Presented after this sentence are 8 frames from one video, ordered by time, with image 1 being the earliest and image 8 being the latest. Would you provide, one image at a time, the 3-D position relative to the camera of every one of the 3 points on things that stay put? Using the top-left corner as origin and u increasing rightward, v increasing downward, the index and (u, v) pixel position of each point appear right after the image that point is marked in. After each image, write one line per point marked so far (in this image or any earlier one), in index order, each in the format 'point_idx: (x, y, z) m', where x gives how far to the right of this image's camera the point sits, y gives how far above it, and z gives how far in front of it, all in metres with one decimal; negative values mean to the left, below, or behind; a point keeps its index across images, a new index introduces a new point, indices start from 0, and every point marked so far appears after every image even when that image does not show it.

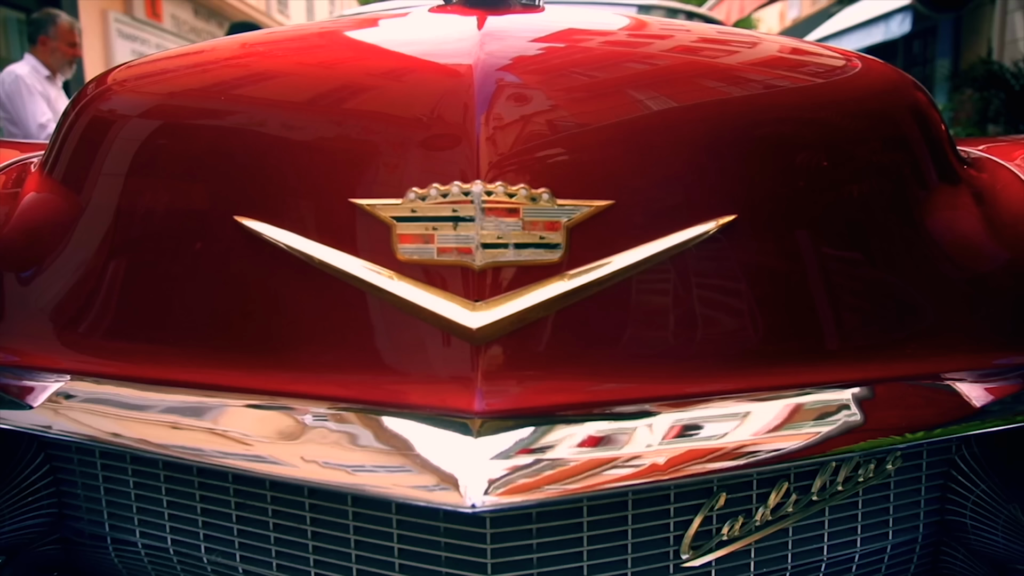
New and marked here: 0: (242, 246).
0: (-0.3, +0.1, +1.0) m
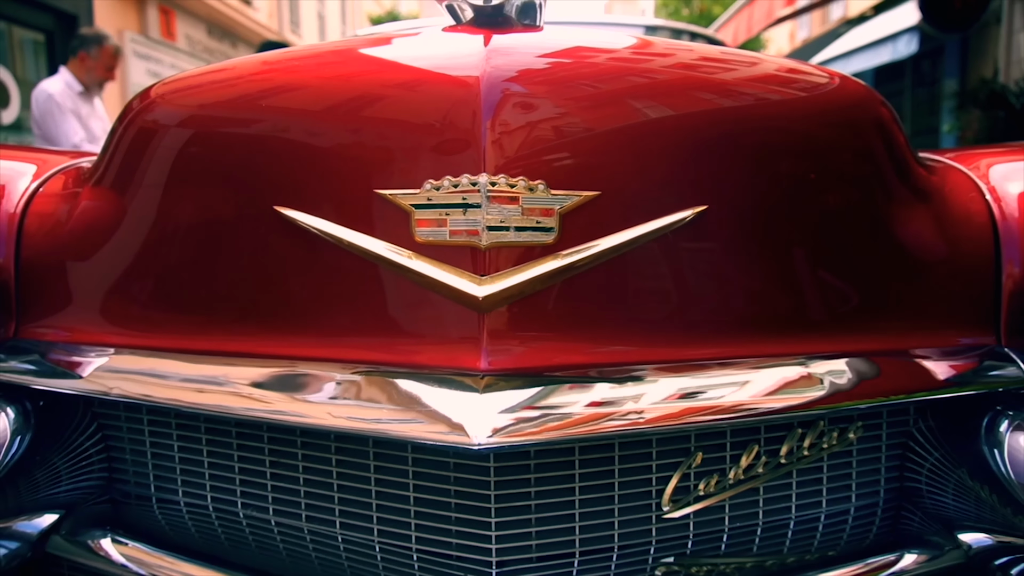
0: (-0.3, +0.1, +1.1) m
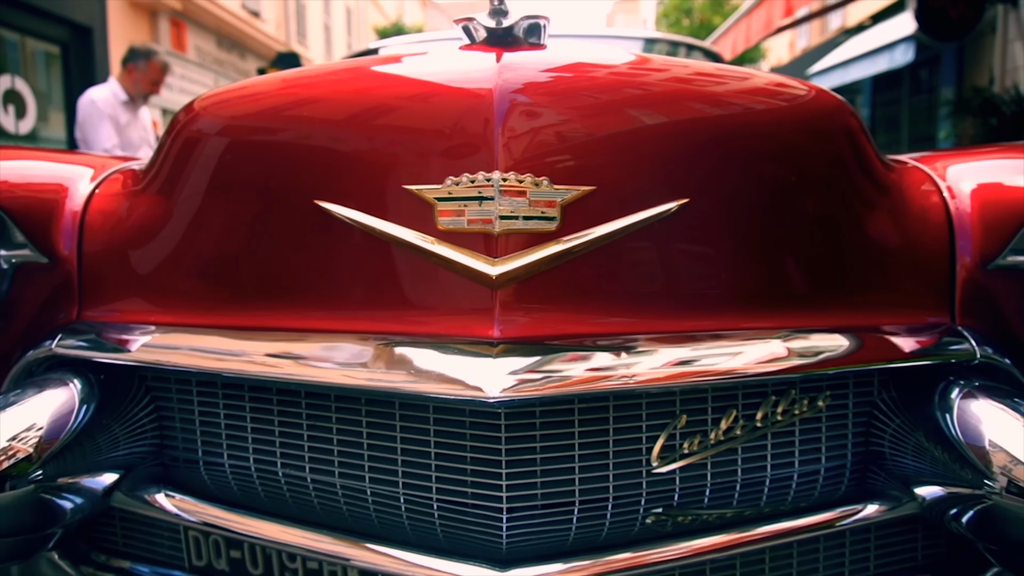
0: (-0.3, +0.1, +1.3) m
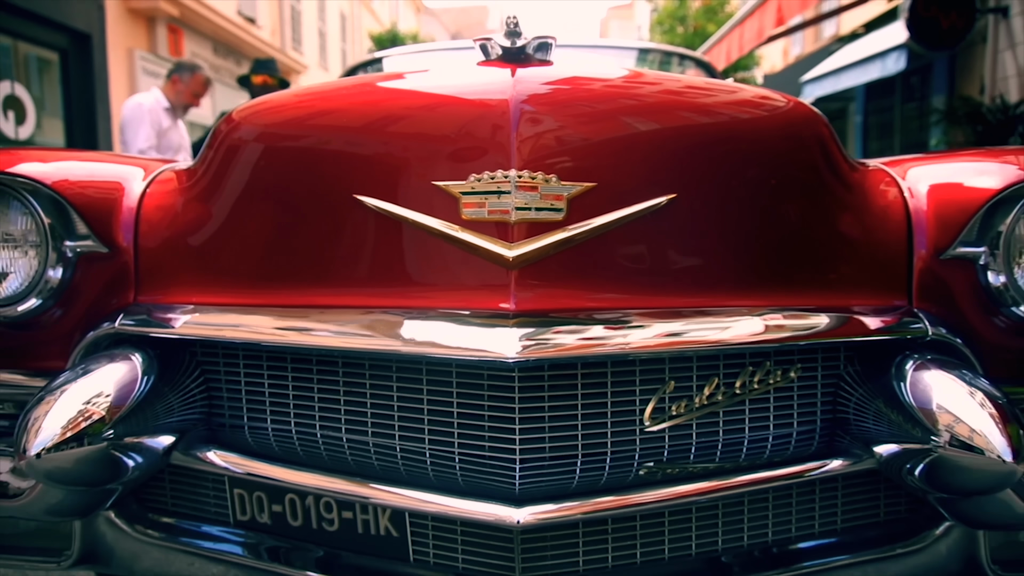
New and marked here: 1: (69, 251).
0: (-0.3, +0.1, +1.5) m
1: (-0.8, +0.1, +1.5) m
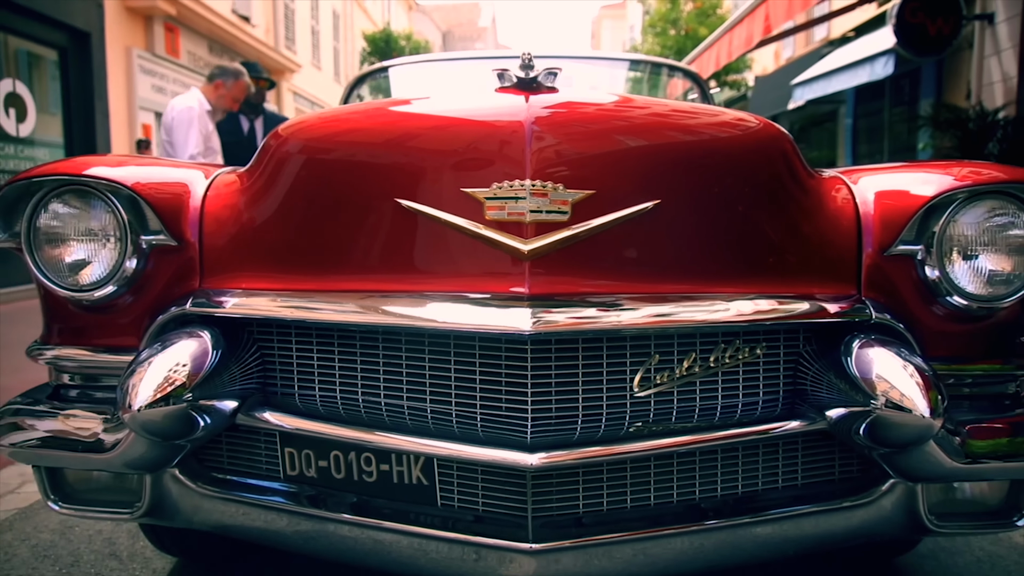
0: (-0.2, +0.1, +1.7) m
1: (-0.8, +0.1, +1.8) m
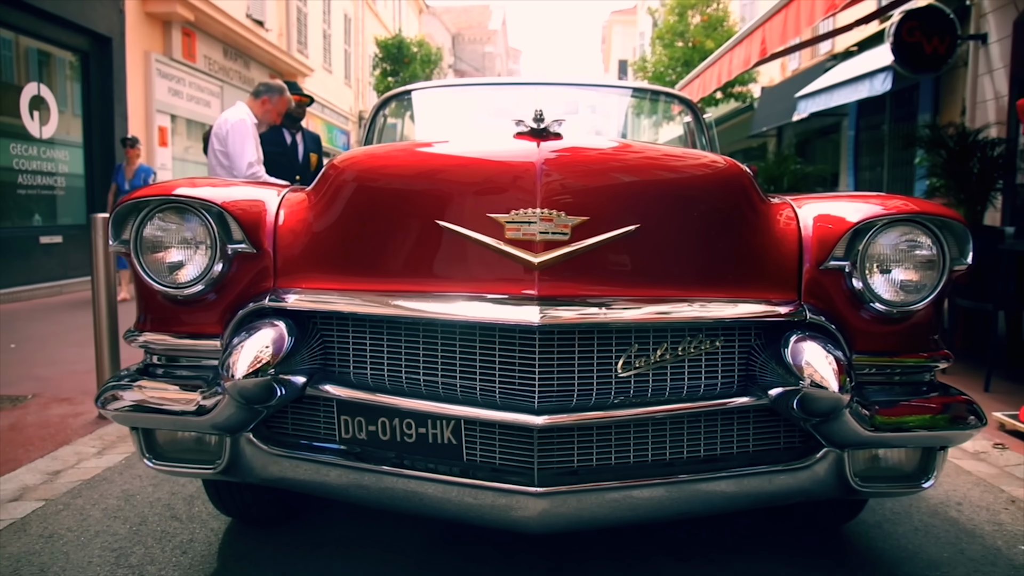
0: (-0.2, +0.1, +2.2) m
1: (-0.8, +0.1, +2.2) m
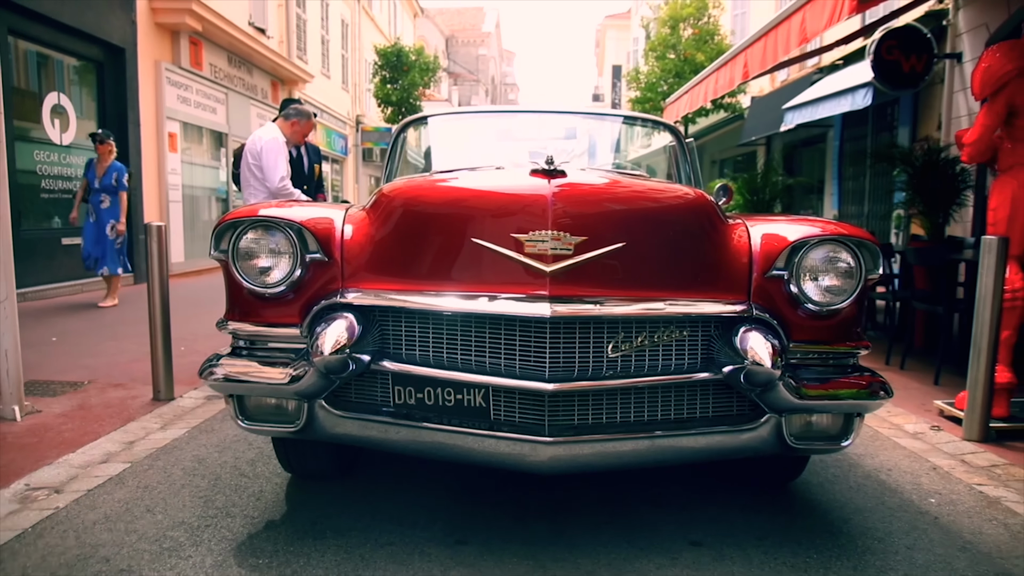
0: (-0.2, +0.1, +2.8) m
1: (-0.7, +0.1, +2.9) m
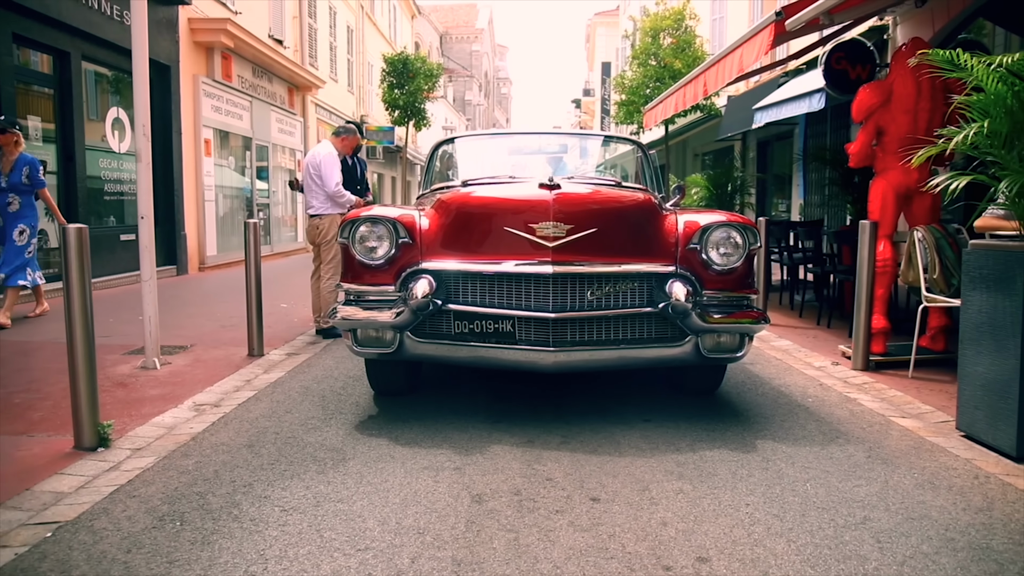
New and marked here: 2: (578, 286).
0: (-0.1, +0.3, +4.5) m
1: (-0.6, +0.3, +4.5) m
2: (+0.3, 0.0, +4.3) m
